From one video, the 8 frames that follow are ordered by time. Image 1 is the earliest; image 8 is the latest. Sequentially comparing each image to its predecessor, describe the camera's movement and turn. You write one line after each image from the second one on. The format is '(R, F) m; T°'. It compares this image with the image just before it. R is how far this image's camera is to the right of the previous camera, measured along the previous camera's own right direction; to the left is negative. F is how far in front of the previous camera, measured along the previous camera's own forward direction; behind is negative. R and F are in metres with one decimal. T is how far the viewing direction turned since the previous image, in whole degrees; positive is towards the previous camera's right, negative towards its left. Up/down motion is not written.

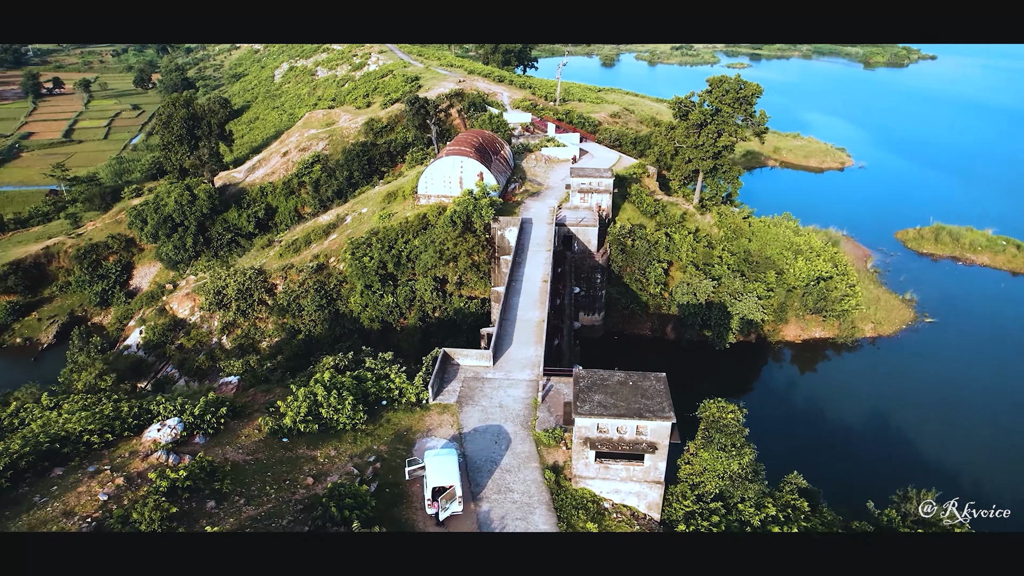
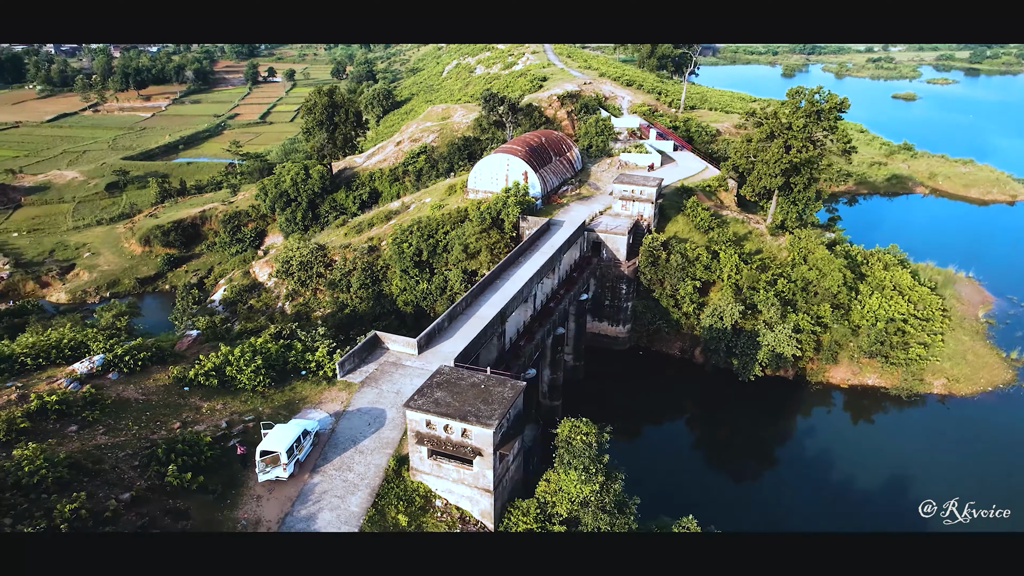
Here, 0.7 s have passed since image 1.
(+7.4, +0.9) m; -15°
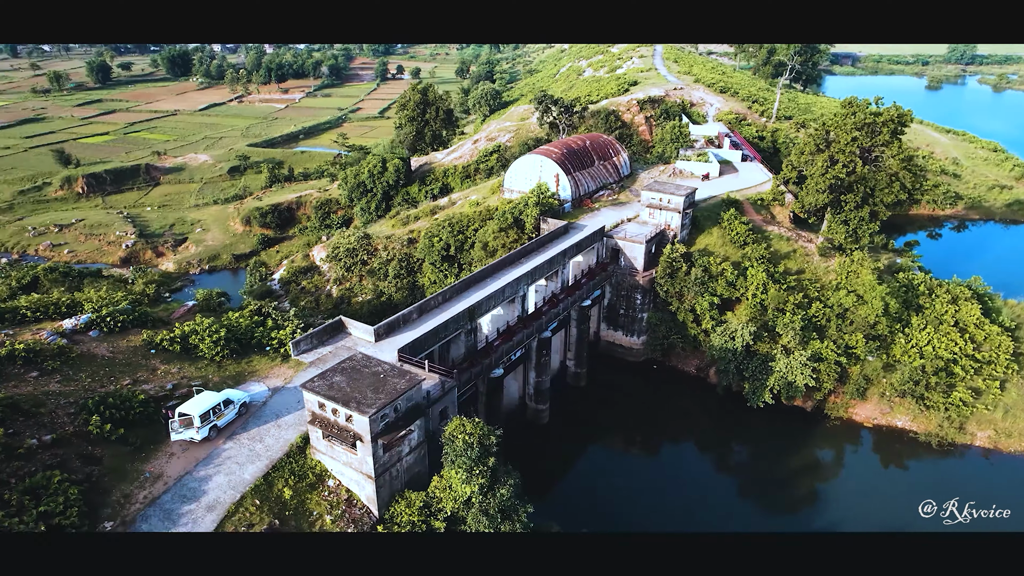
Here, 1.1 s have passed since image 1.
(+5.3, +0.4) m; -11°
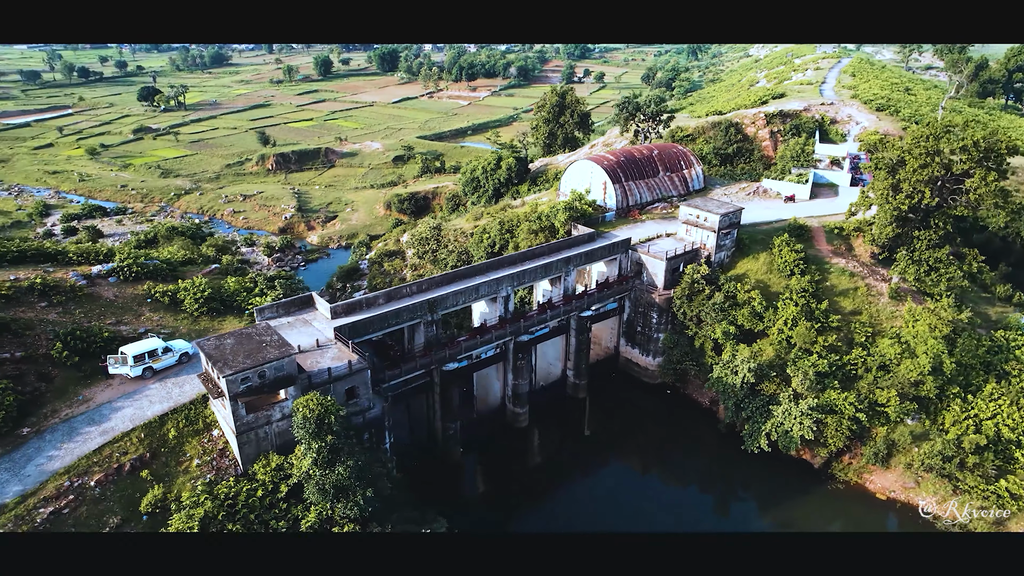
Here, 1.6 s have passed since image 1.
(+8.1, +1.0) m; -16°
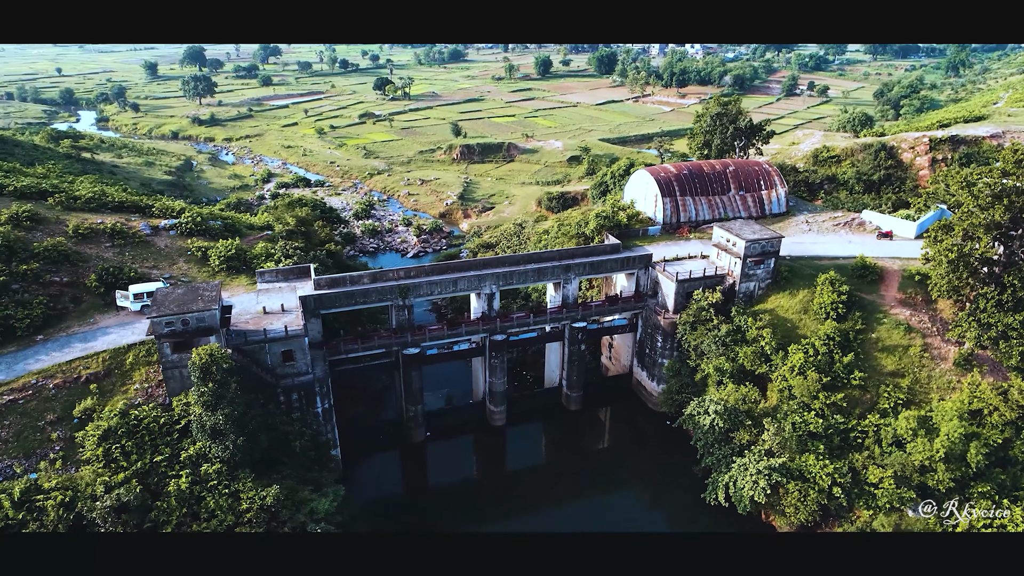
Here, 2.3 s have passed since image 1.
(+9.2, +1.4) m; -19°
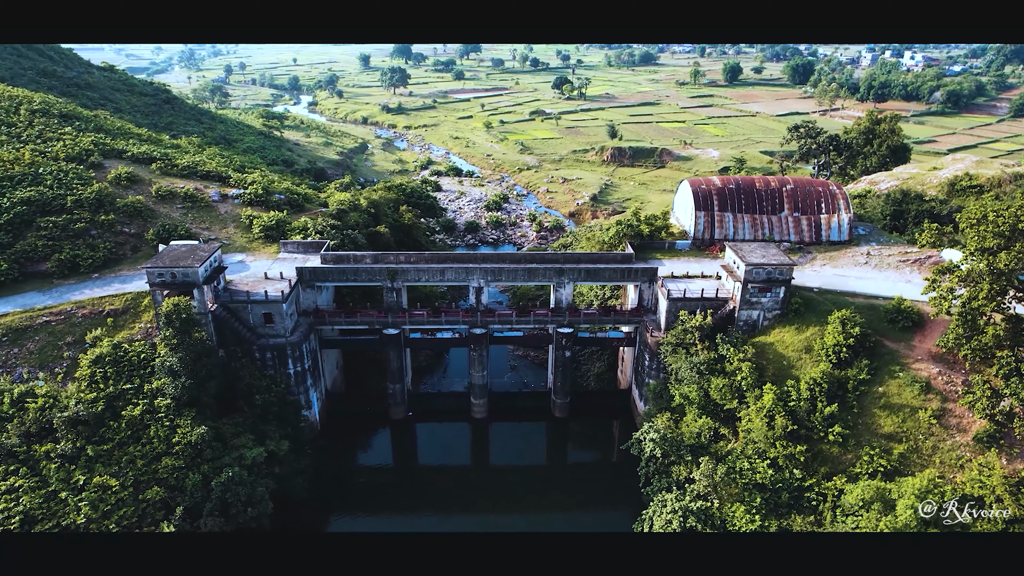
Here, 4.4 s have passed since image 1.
(+7.9, +1.0) m; -16°
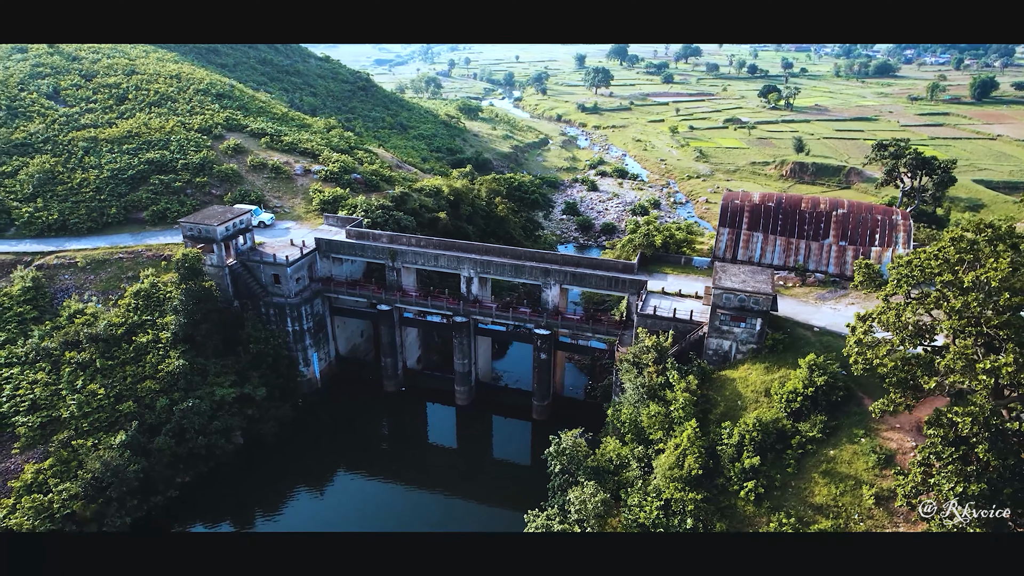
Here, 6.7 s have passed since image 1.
(+9.0, +1.4) m; -18°
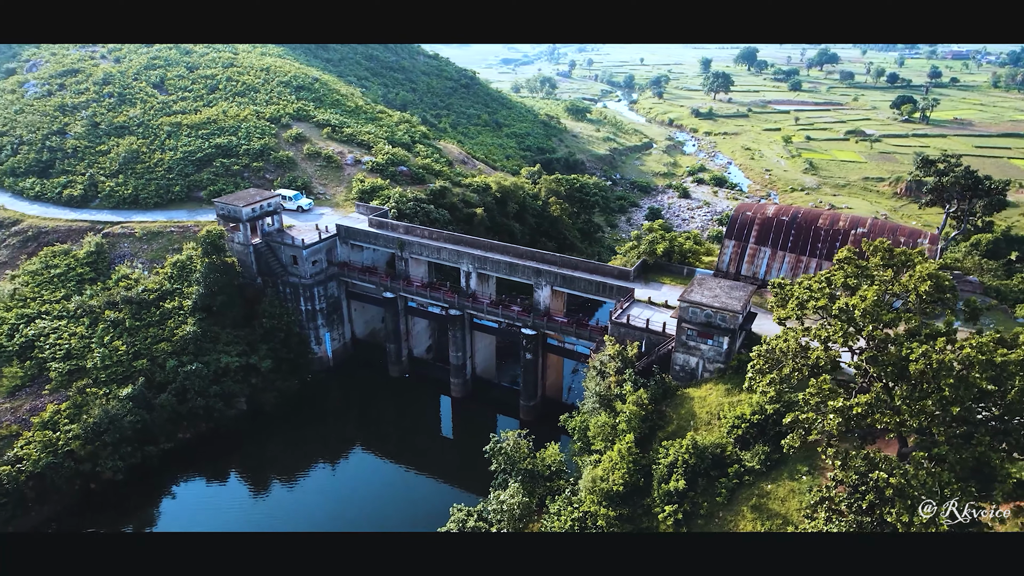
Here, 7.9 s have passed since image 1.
(+5.1, +0.4) m; -10°
